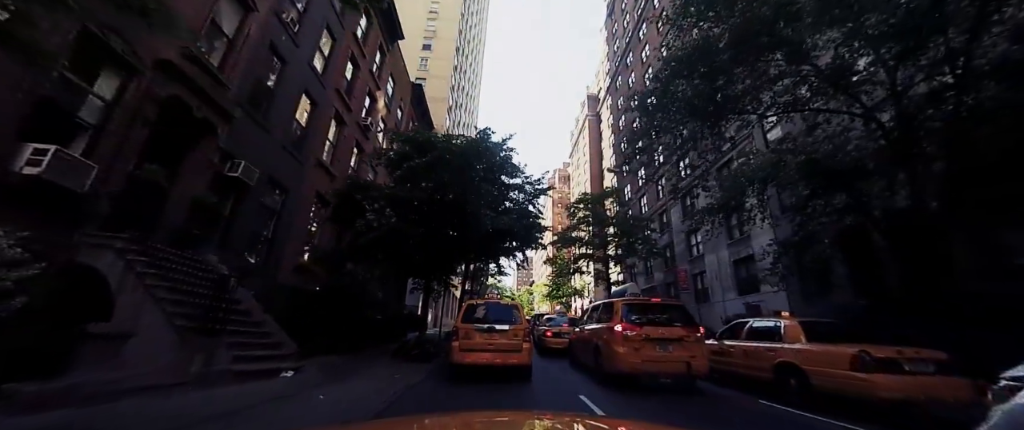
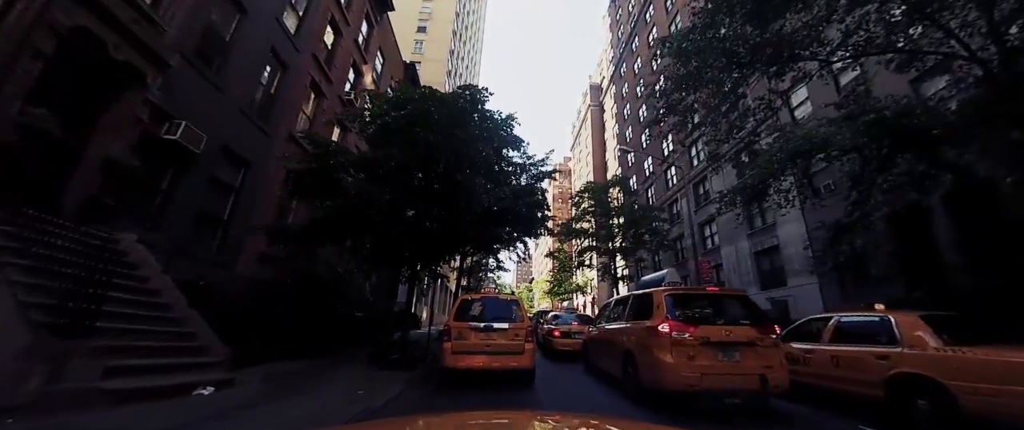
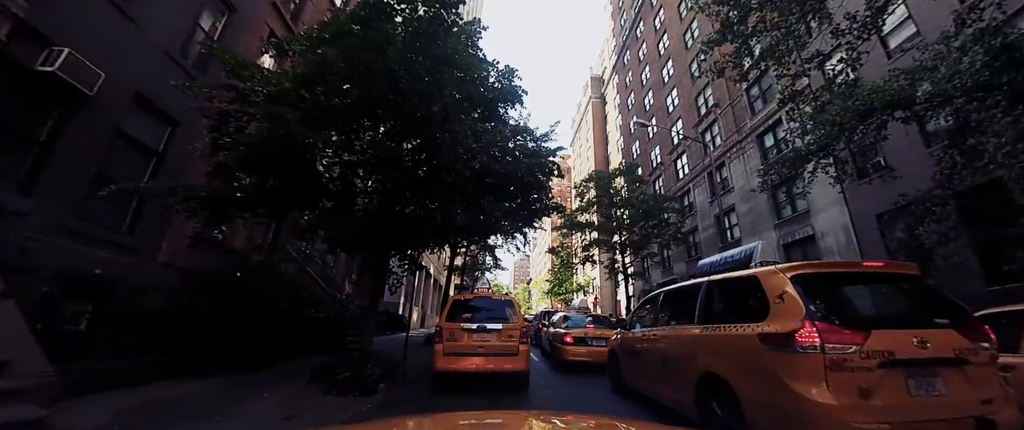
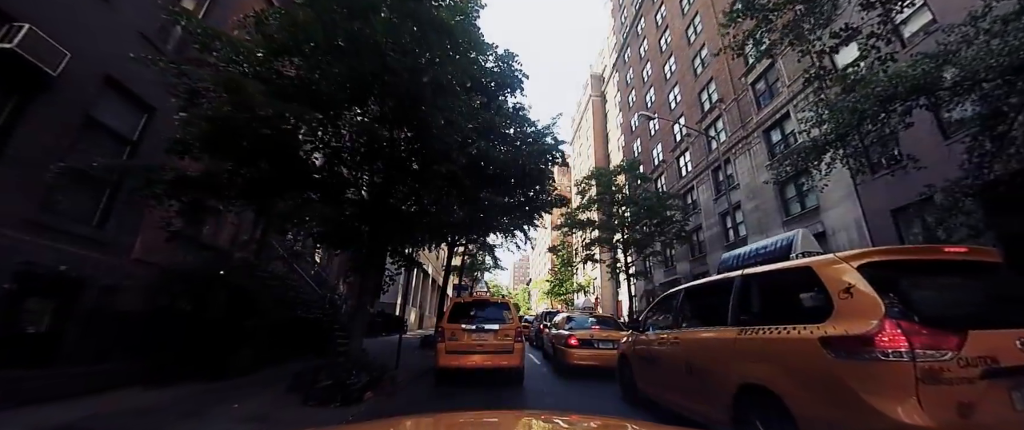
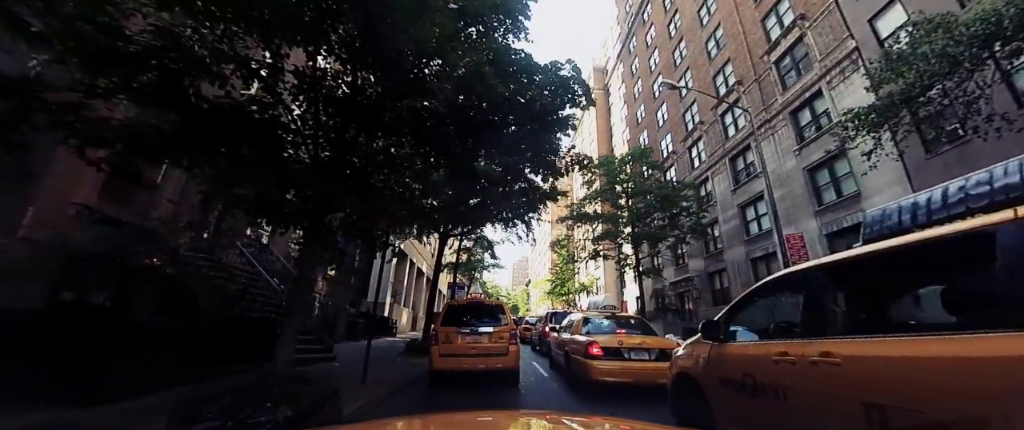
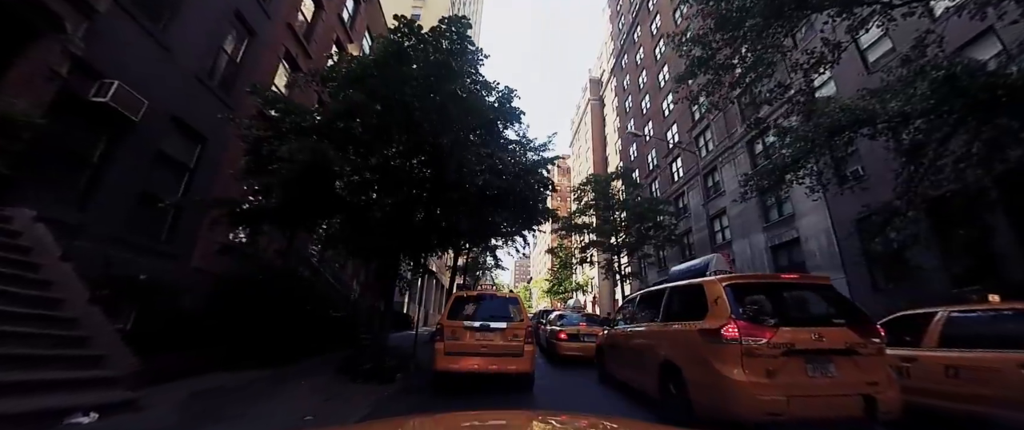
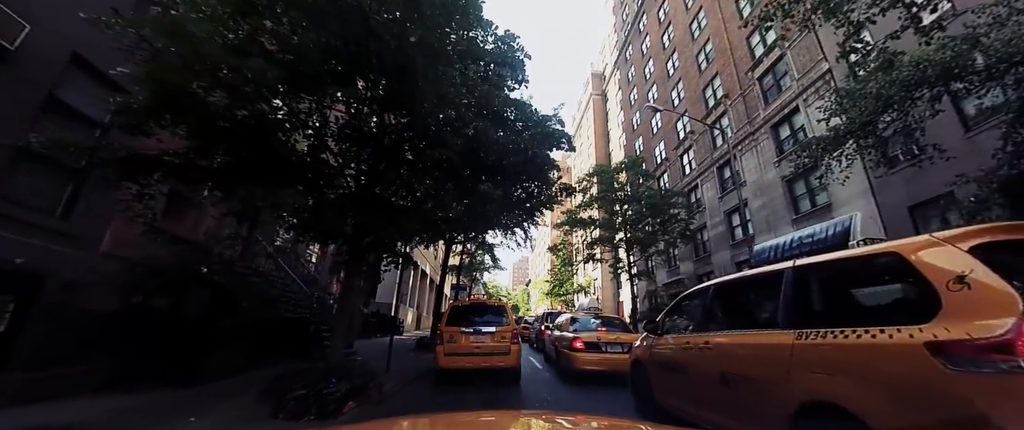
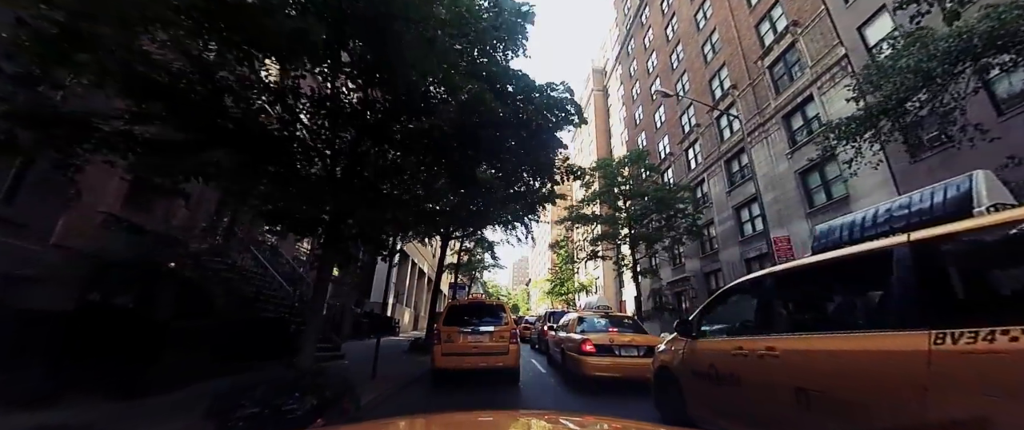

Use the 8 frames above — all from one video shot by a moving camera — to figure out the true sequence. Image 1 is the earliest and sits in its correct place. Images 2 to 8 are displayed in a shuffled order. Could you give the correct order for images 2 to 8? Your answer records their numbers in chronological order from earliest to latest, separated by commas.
2, 6, 3, 4, 7, 8, 5
